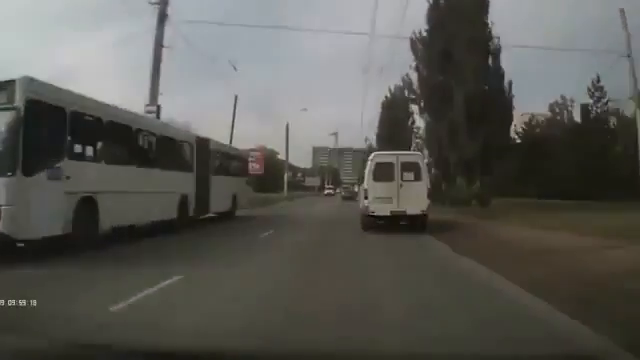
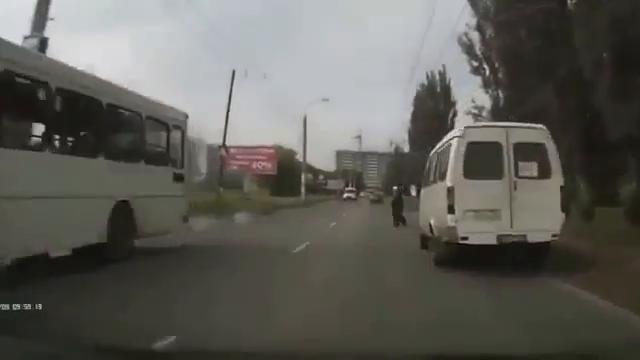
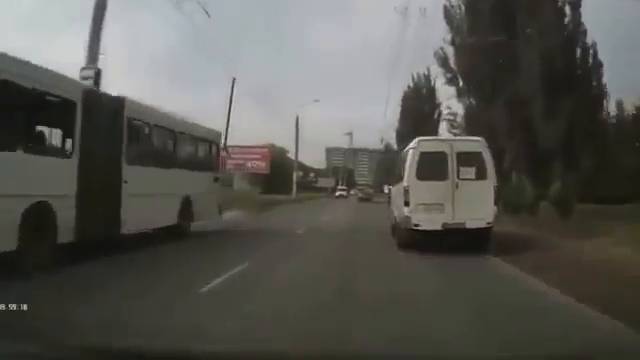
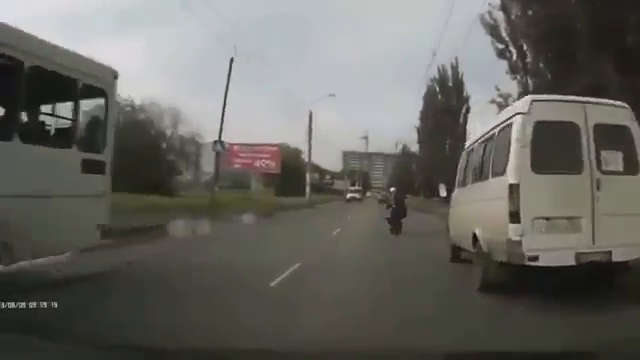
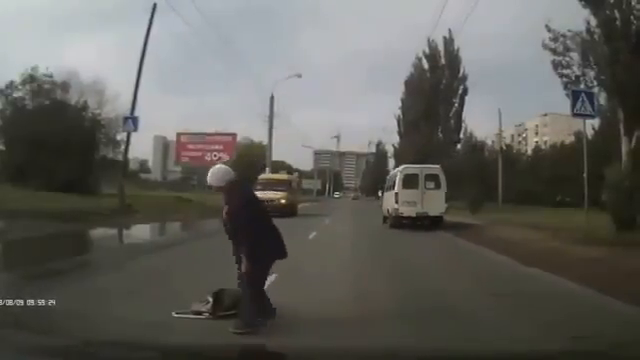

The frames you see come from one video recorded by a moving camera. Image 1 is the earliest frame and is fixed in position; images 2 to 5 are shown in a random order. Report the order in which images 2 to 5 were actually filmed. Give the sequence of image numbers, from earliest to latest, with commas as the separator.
3, 2, 4, 5
